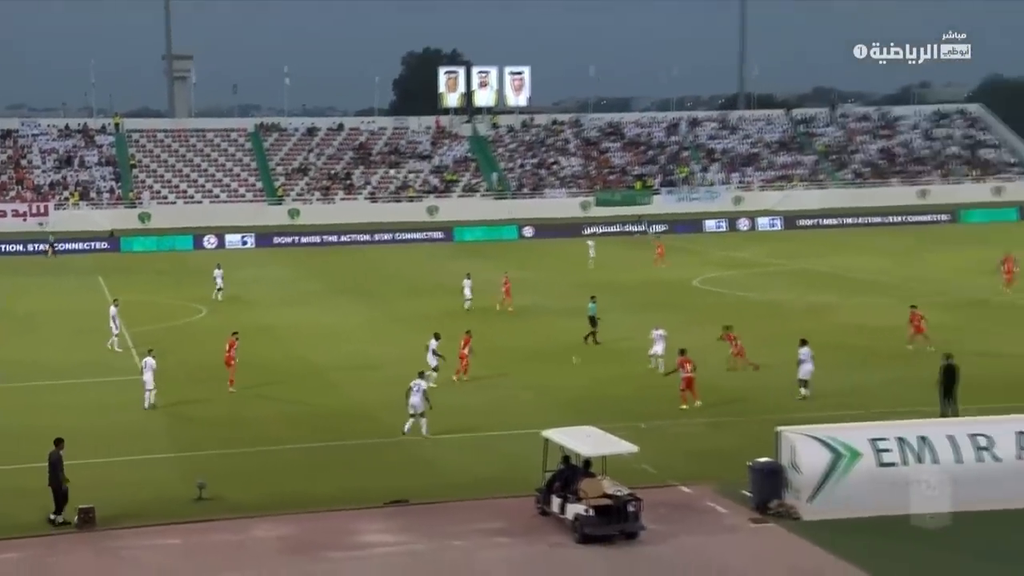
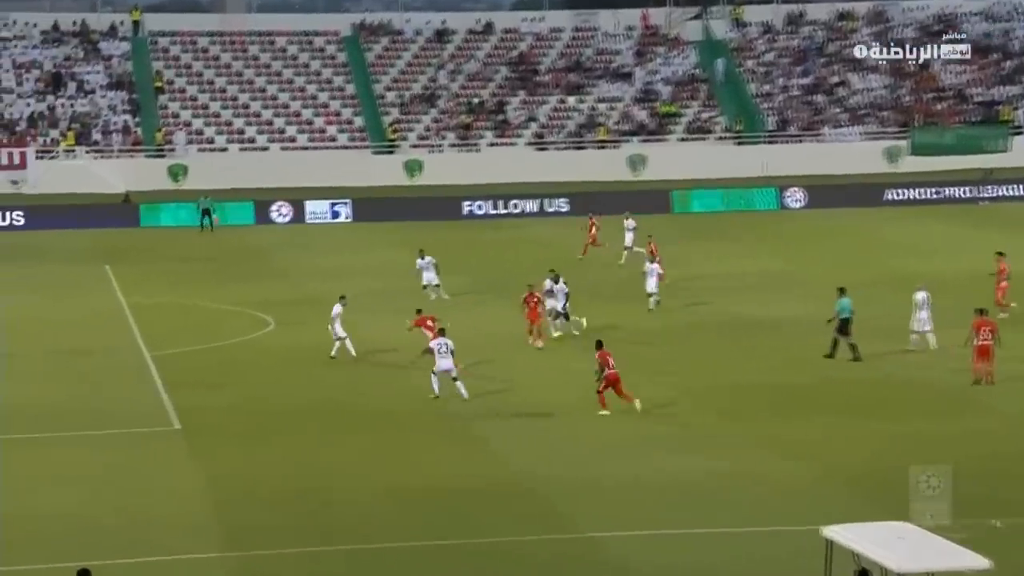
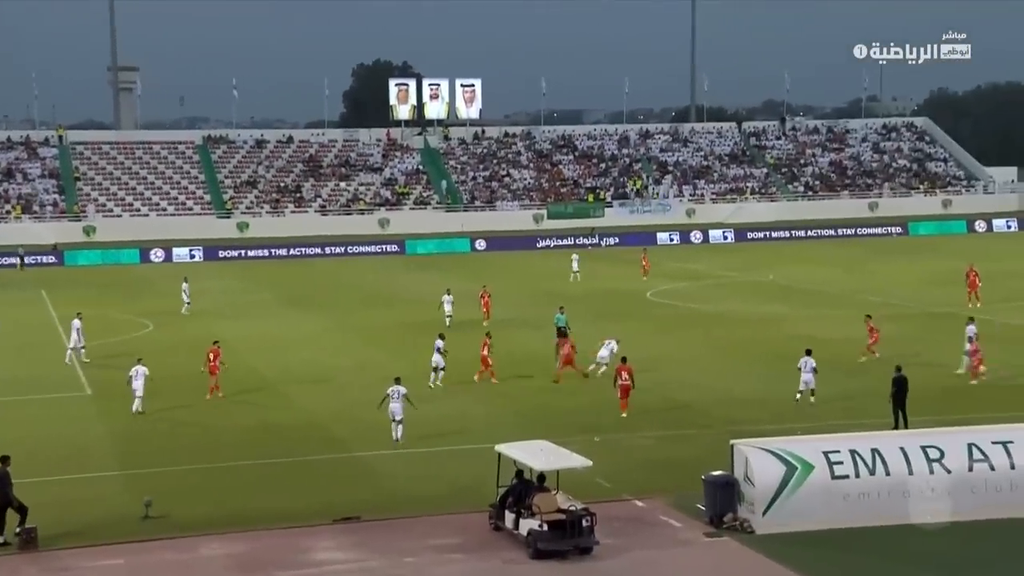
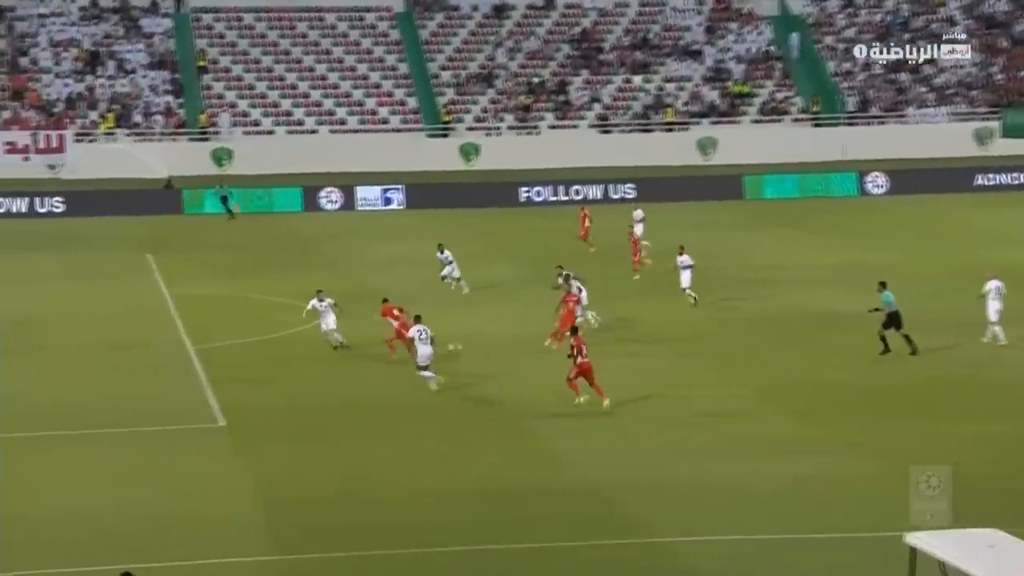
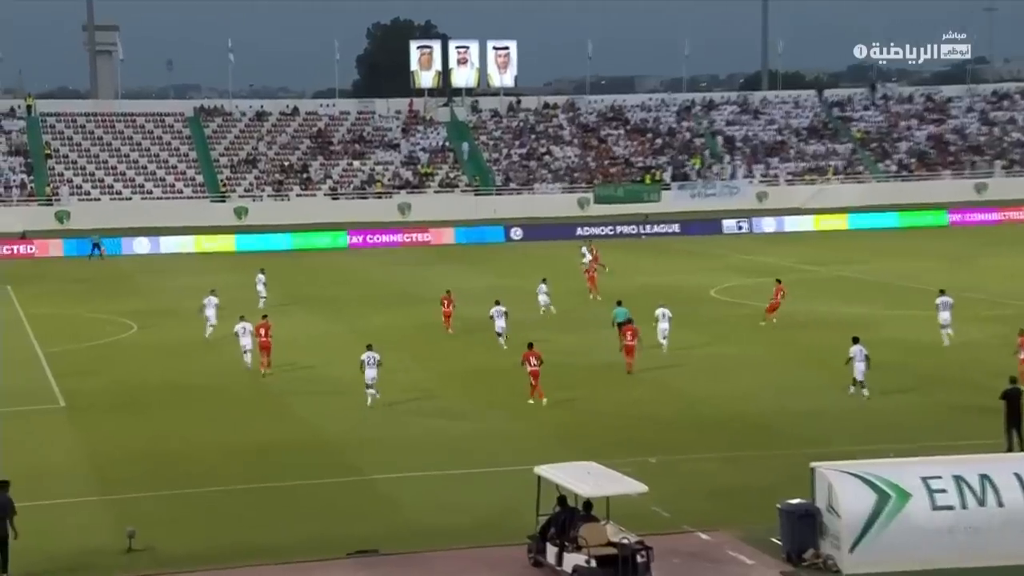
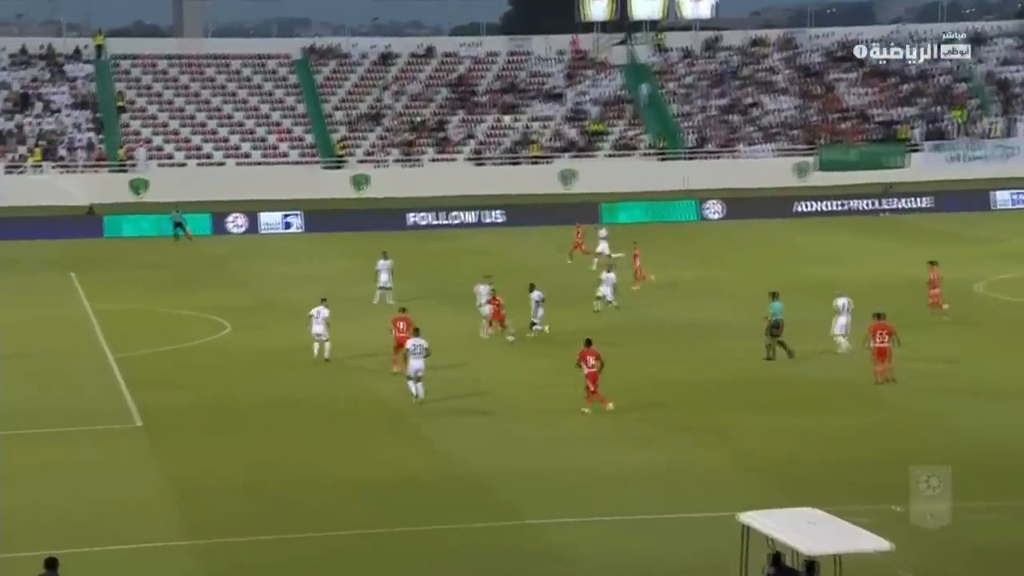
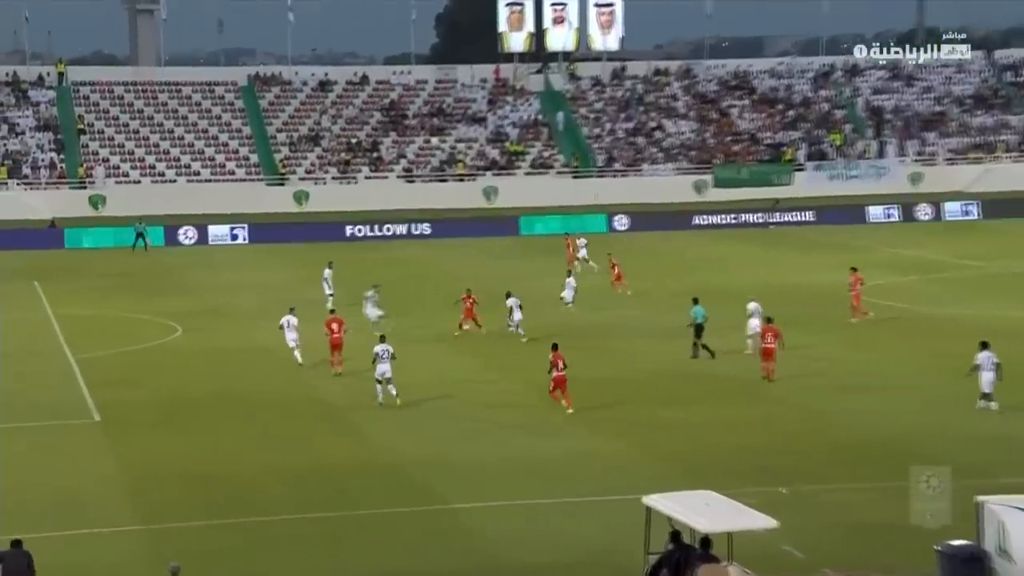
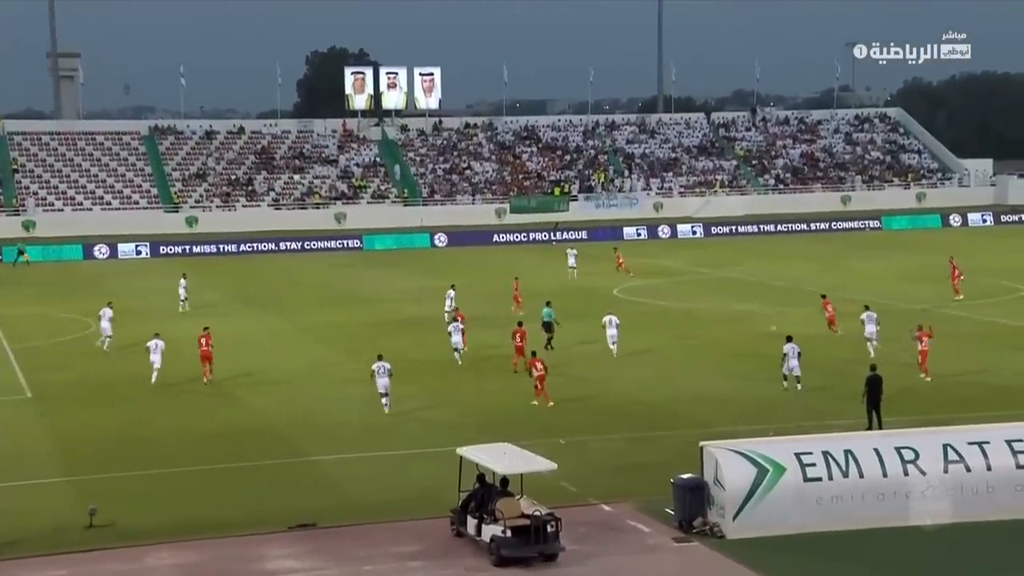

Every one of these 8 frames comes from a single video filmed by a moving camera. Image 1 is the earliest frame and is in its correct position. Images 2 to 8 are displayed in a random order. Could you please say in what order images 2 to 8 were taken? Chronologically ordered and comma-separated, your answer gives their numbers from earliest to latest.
3, 8, 5, 7, 6, 2, 4
